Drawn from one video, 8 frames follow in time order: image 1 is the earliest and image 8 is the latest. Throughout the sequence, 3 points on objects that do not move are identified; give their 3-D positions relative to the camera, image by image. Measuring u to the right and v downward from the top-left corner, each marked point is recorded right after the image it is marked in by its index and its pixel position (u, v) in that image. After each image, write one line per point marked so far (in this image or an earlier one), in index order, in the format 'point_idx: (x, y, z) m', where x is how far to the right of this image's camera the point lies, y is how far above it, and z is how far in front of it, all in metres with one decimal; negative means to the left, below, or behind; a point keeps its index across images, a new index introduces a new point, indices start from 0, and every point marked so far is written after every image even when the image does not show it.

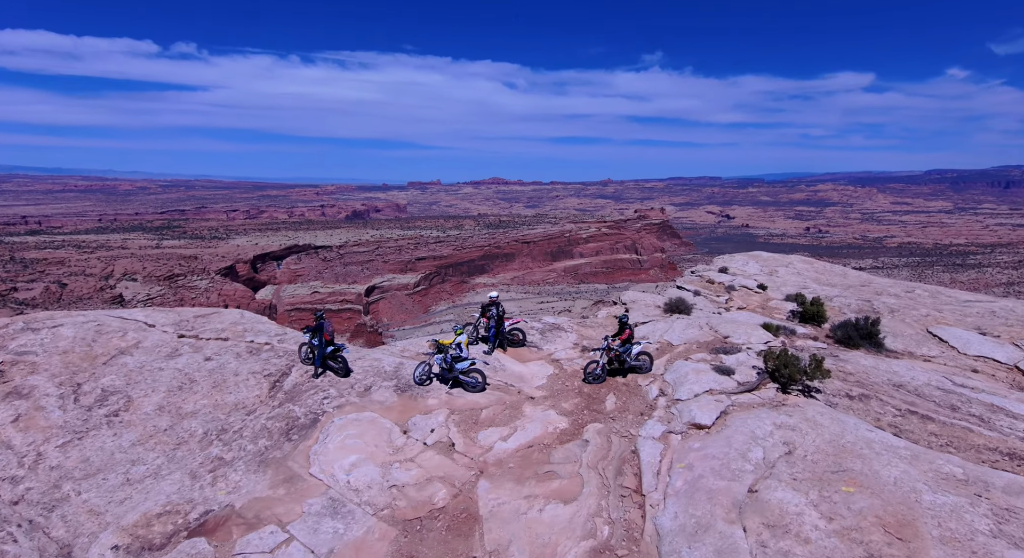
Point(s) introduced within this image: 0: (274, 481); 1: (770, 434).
0: (-2.8, -2.4, +5.7) m
1: (+3.8, -2.3, +7.0) m
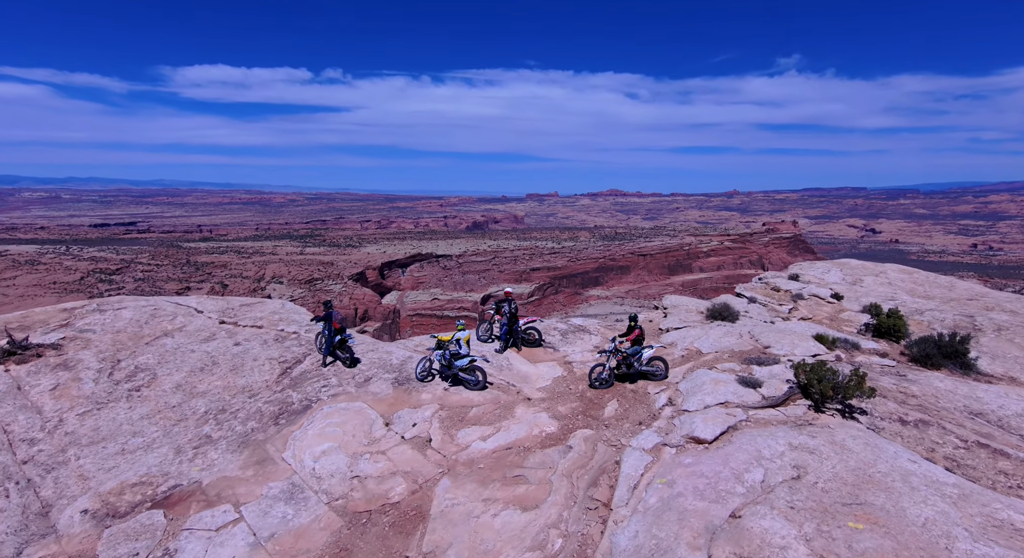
0: (-3.2, -2.2, +5.9) m
1: (+3.5, -2.3, +6.2) m
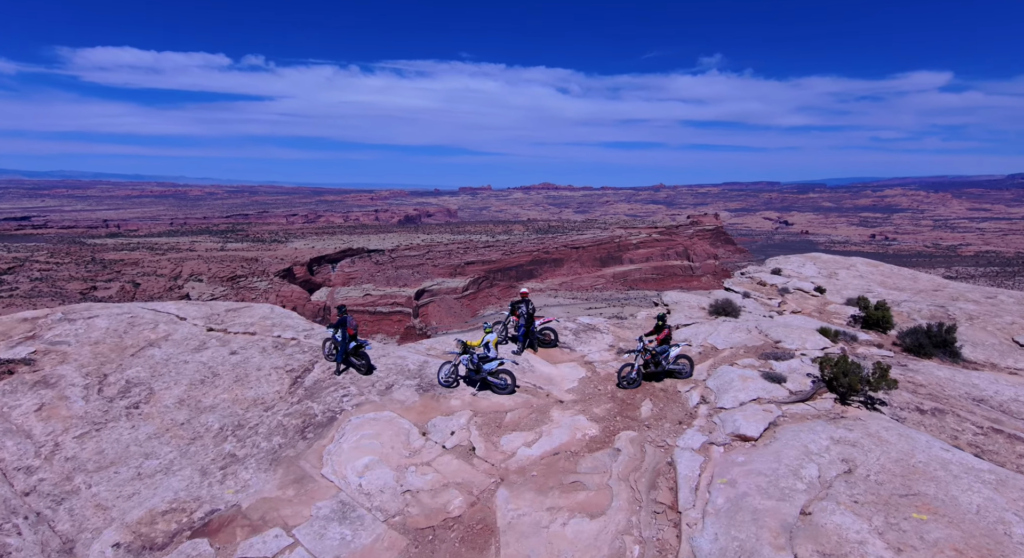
0: (-2.6, -2.3, +5.5) m
1: (+4.1, -2.2, +6.3) m
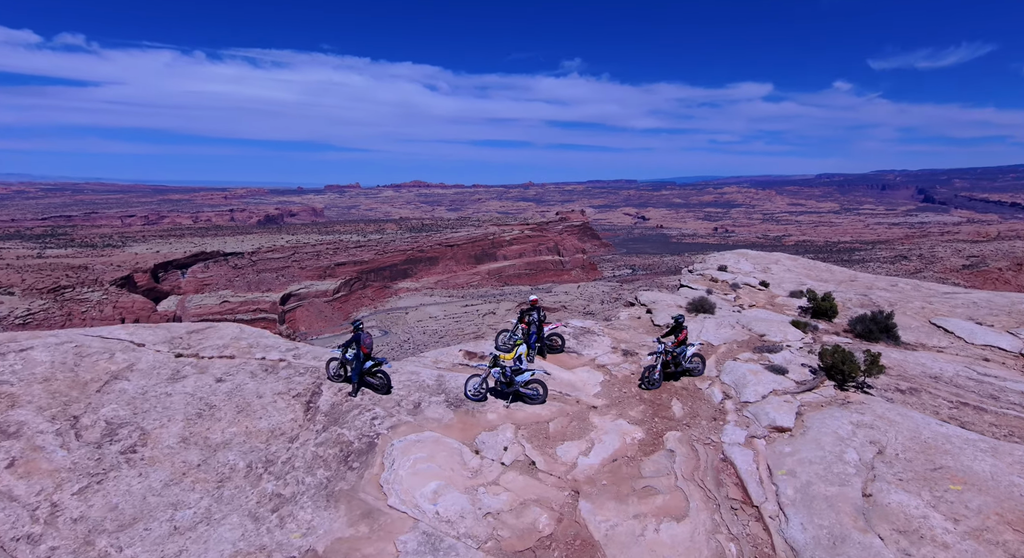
0: (-1.6, -2.5, +5.0) m
1: (+4.8, -2.2, +6.8) m
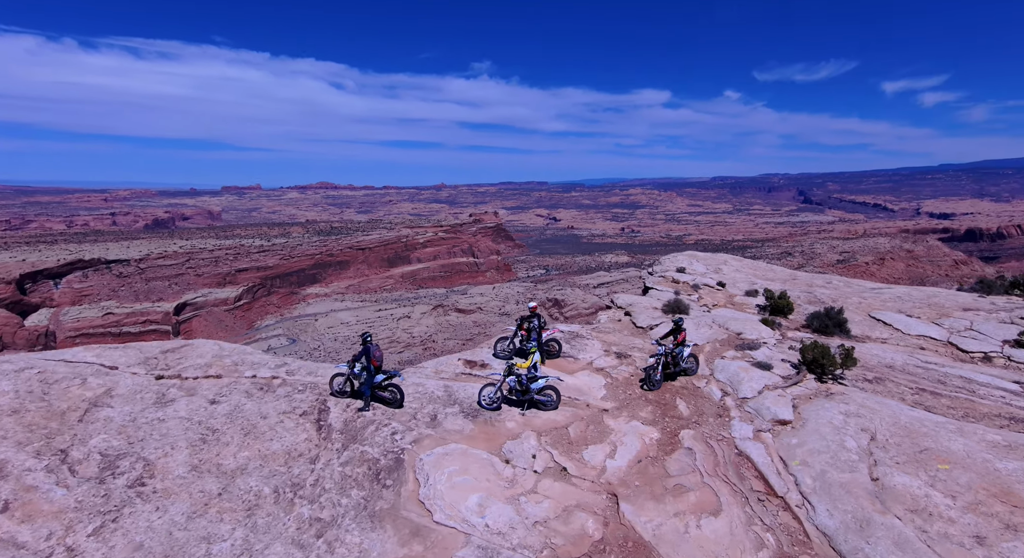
0: (-1.1, -2.6, +4.8) m
1: (+5.1, -2.2, +7.4) m
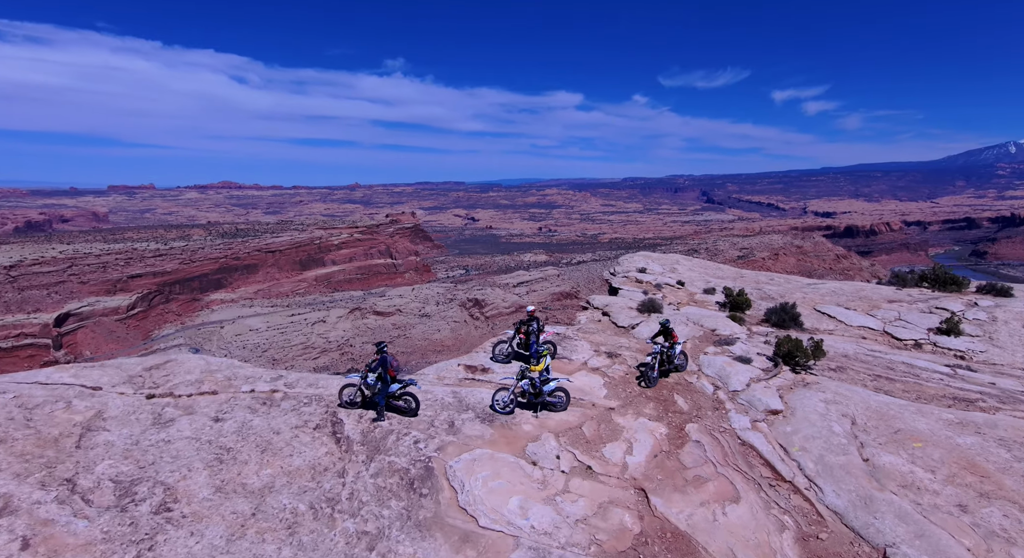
0: (-0.6, -2.7, +4.9) m
1: (+5.3, -2.2, +8.1) m
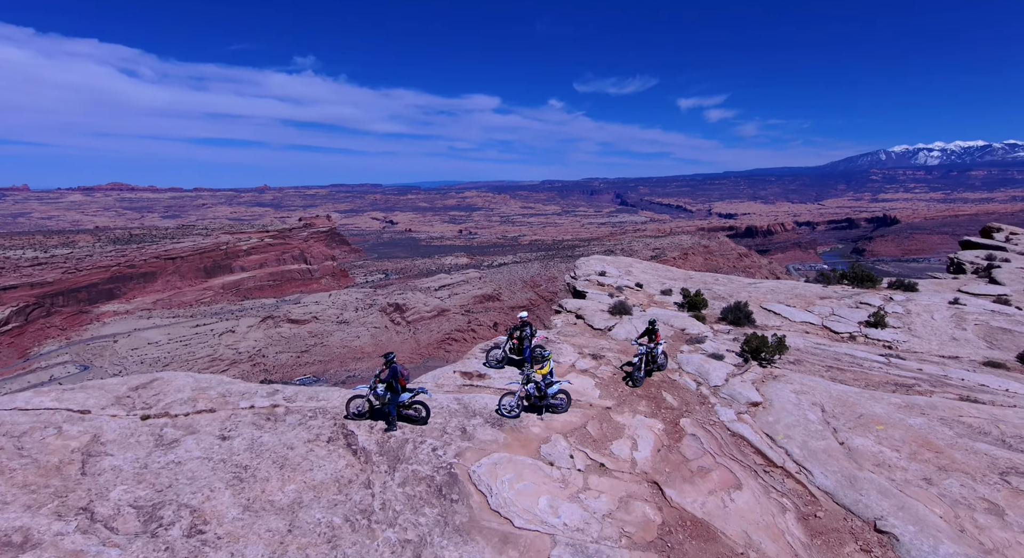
0: (-0.2, -2.8, +5.1) m
1: (+5.3, -2.2, +8.9) m
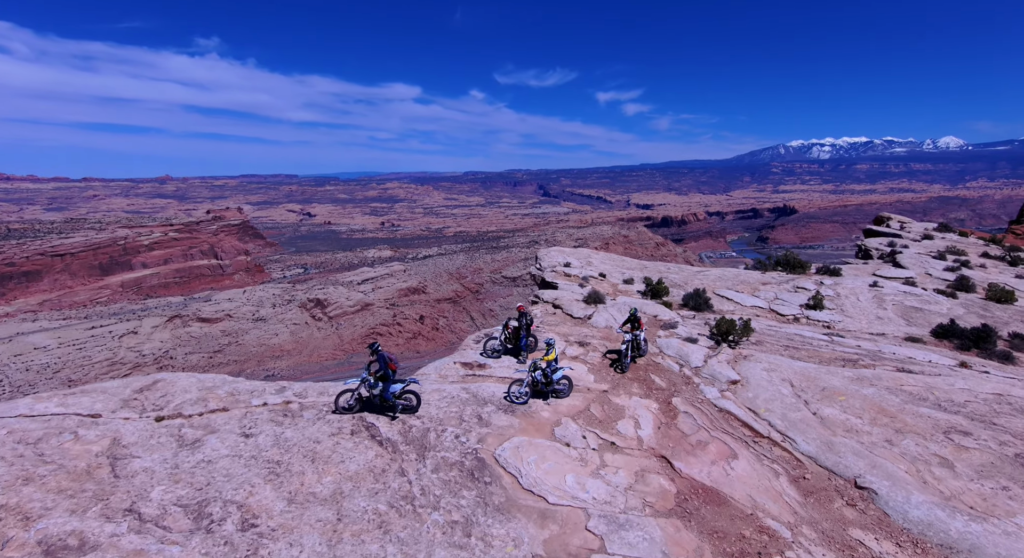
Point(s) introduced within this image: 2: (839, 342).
0: (+0.3, -2.8, +5.6) m
1: (+5.4, -2.0, +9.9) m
2: (+11.1, -2.1, +16.0) m
